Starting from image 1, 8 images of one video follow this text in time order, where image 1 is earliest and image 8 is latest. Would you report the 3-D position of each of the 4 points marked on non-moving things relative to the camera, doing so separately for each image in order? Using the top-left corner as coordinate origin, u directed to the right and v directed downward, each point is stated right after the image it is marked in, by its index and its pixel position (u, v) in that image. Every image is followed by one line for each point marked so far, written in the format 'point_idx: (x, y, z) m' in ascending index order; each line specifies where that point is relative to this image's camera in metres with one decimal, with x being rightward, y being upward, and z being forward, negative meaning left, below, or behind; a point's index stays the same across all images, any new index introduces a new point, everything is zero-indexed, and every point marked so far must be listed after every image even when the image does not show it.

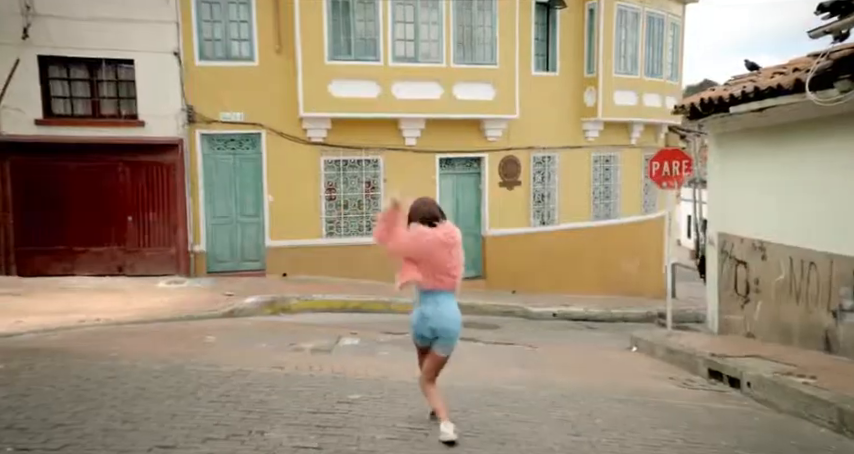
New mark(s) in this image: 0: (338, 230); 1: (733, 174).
0: (-1.7, 0.0, +14.6) m
1: (+4.3, +0.8, +11.1) m
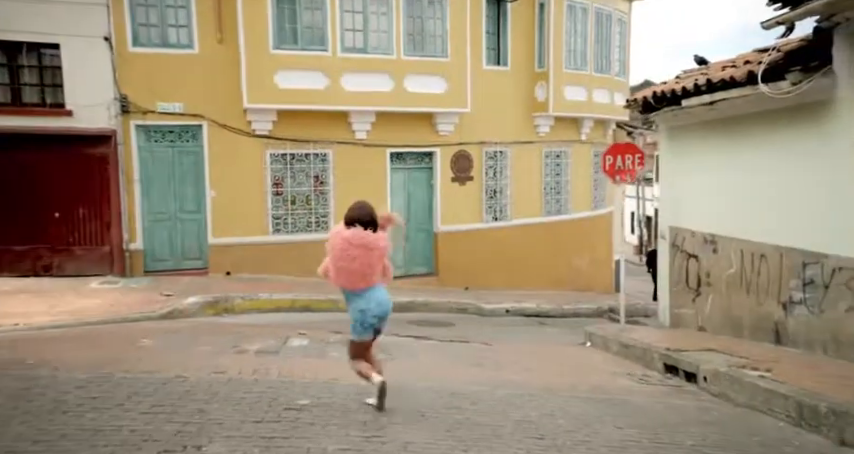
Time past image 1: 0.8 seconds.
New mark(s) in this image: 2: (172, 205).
0: (-2.6, 0.0, +14.2) m
1: (+3.6, +0.9, +11.1) m
2: (-4.4, +0.4, +13.5) m
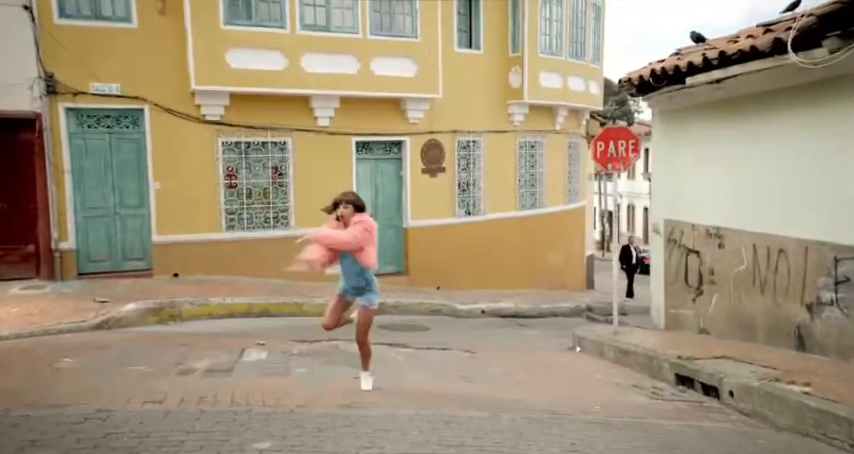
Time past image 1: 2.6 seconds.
0: (-3.1, +0.1, +12.8) m
1: (+3.3, +0.9, +10.1) m
2: (-4.9, +0.4, +12.1) m
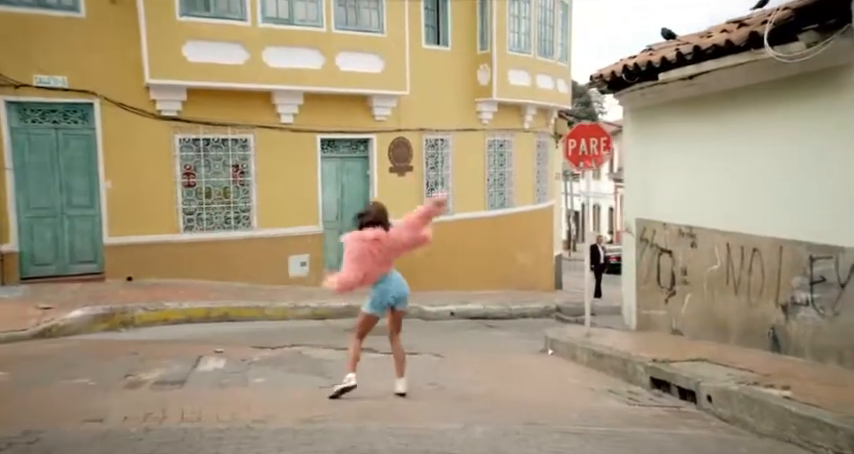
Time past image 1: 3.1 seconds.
0: (-3.6, +0.1, +12.4) m
1: (+2.9, +1.0, +9.9) m
2: (-5.4, +0.4, +11.6) m
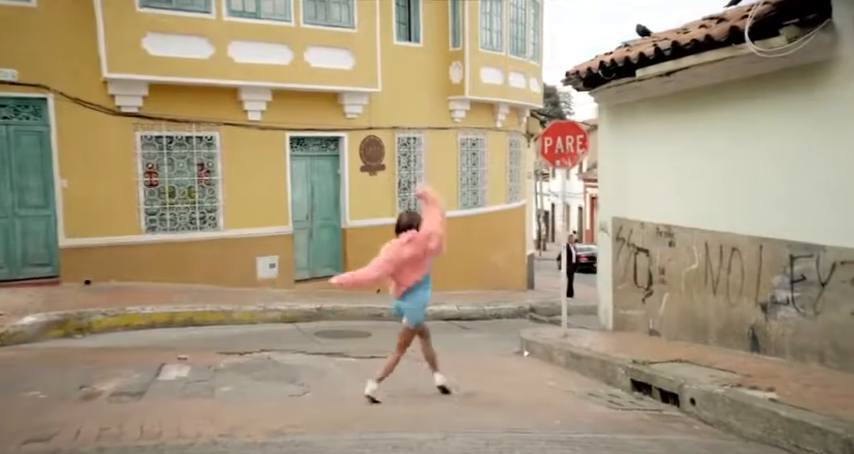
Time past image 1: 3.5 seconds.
0: (-4.1, +0.1, +12.0) m
1: (+2.5, +1.0, +9.8) m
2: (-5.8, +0.4, +11.1) m
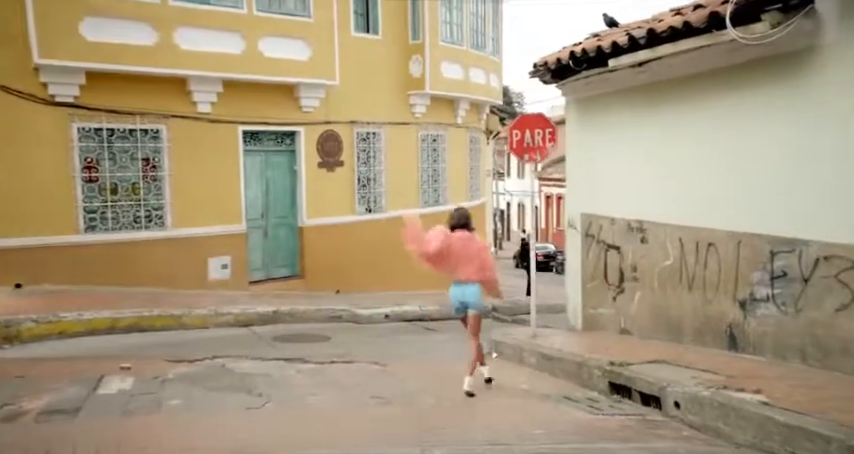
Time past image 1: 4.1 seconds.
0: (-4.6, +0.1, +11.3) m
1: (+2.1, +1.0, +9.5) m
2: (-6.3, +0.4, +10.3) m
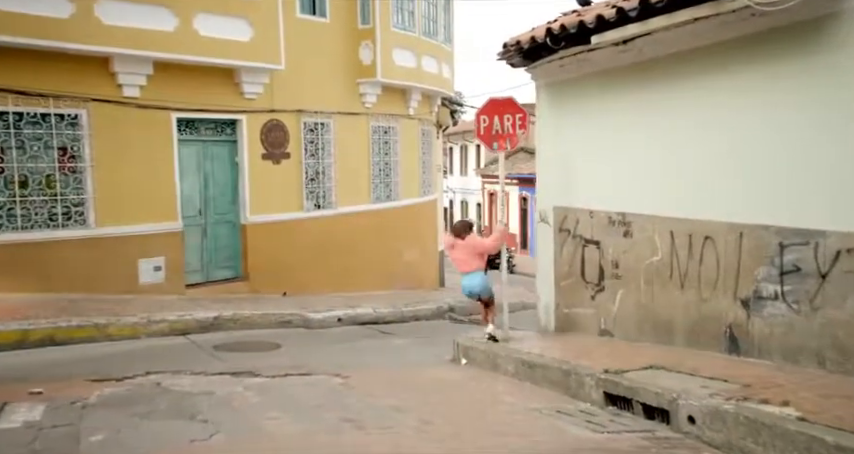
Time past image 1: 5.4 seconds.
0: (-5.2, +0.1, +10.0) m
1: (+1.7, +1.1, +8.7) m
2: (-6.8, +0.4, +8.9) m
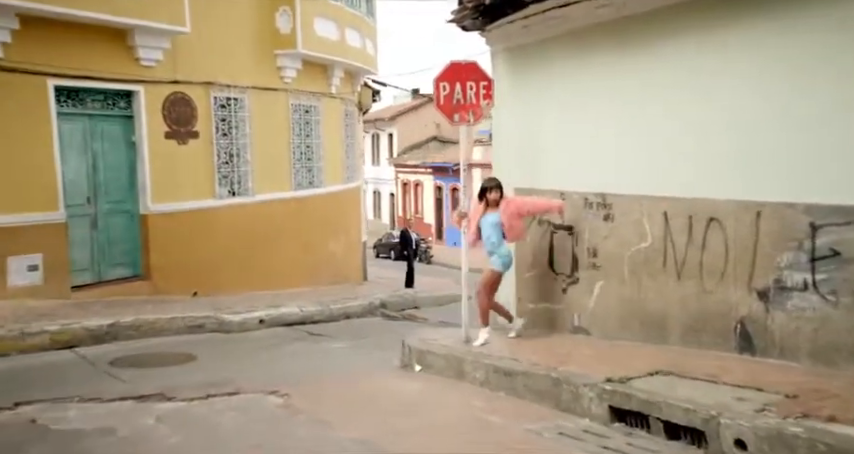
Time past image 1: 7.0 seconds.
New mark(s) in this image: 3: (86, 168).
0: (-5.8, +0.2, +8.1) m
1: (+1.1, +1.3, +7.6) m
2: (-7.3, +0.5, +6.8) m
3: (-4.4, +0.8, +10.2) m
